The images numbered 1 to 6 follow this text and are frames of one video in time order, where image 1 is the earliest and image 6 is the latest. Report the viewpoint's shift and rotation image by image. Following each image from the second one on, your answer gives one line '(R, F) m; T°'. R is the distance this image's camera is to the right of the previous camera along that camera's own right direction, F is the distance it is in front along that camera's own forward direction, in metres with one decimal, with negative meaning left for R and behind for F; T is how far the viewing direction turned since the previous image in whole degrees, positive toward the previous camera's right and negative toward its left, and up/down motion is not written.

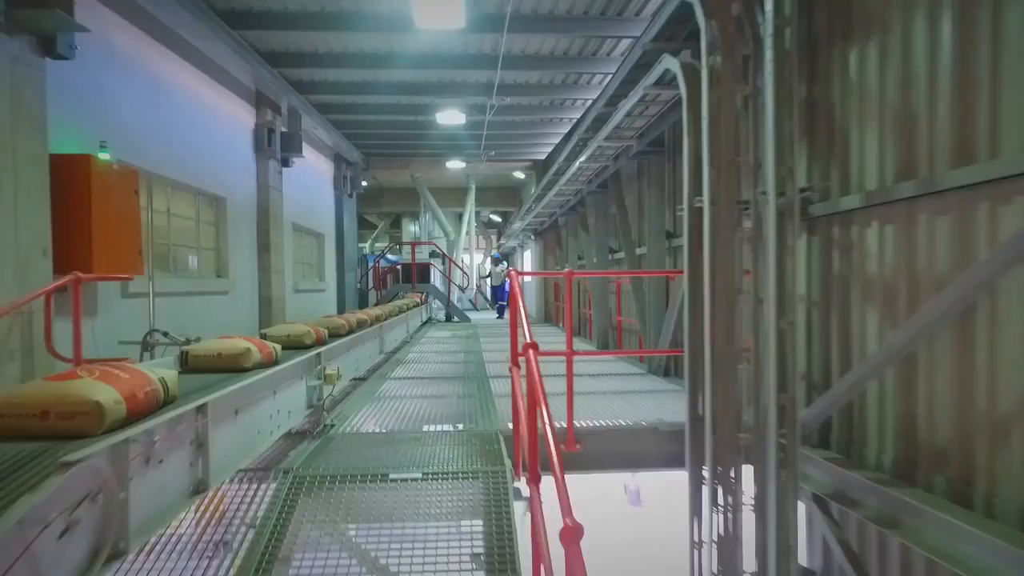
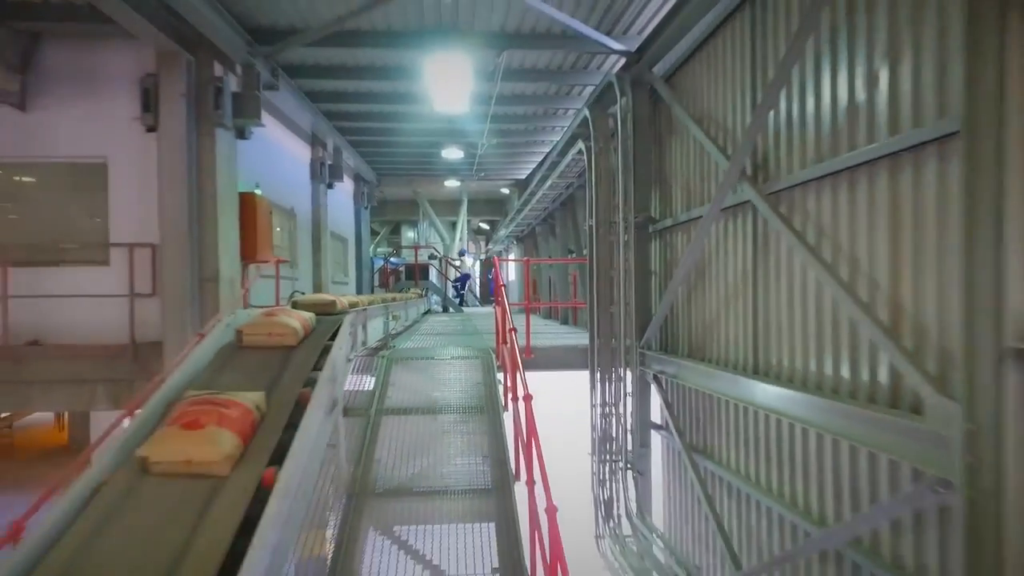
(0.0, -3.0) m; +1°
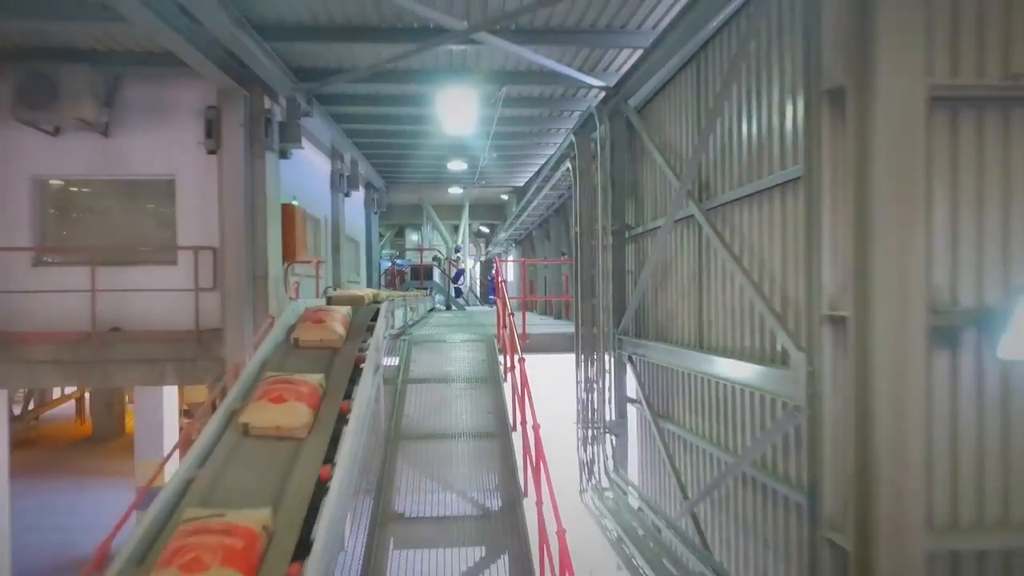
(0.0, -1.2) m; 0°
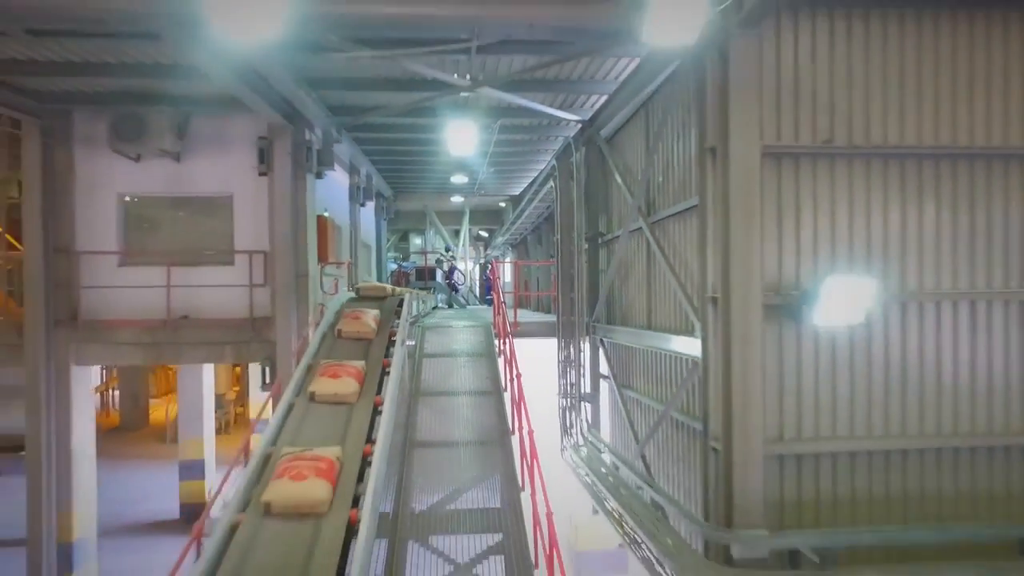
(+0.1, -1.7) m; 0°
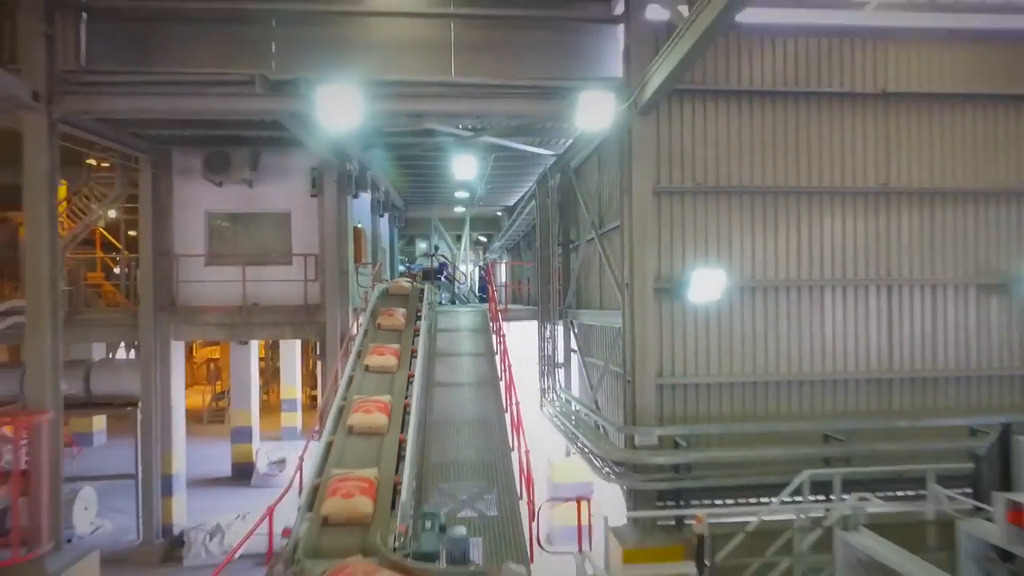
(+0.2, -2.8) m; 0°
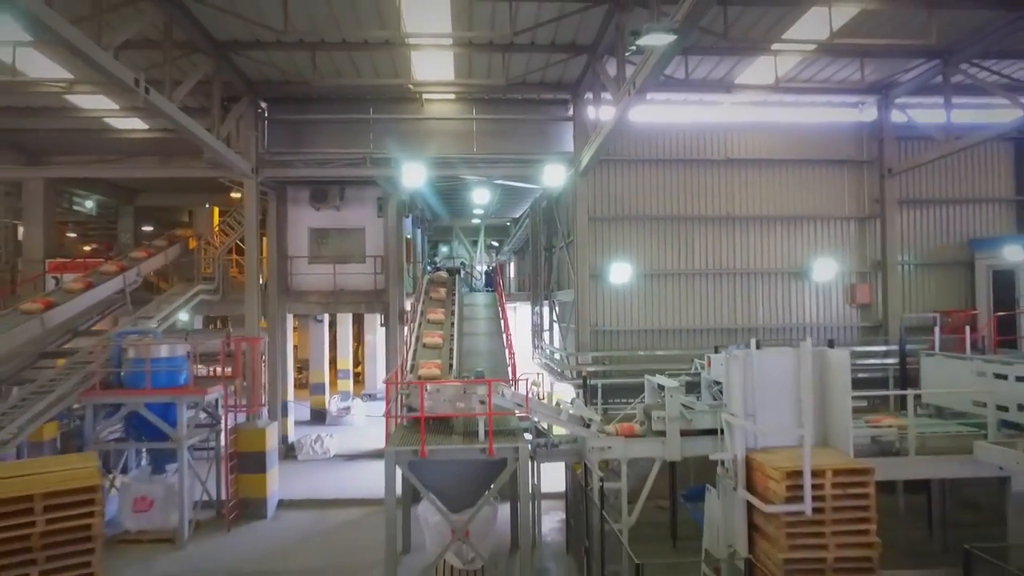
(+0.4, -5.6) m; -1°
